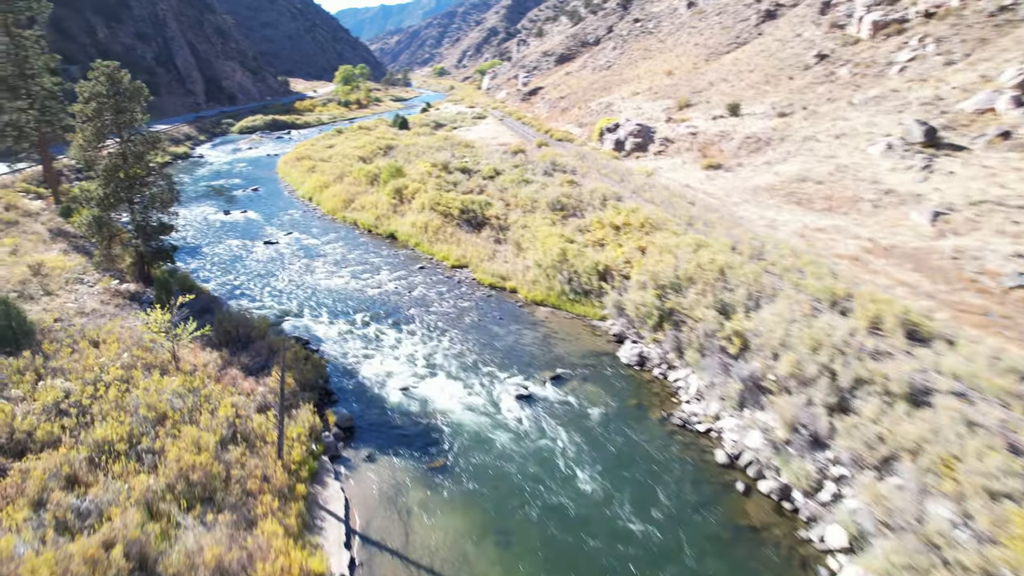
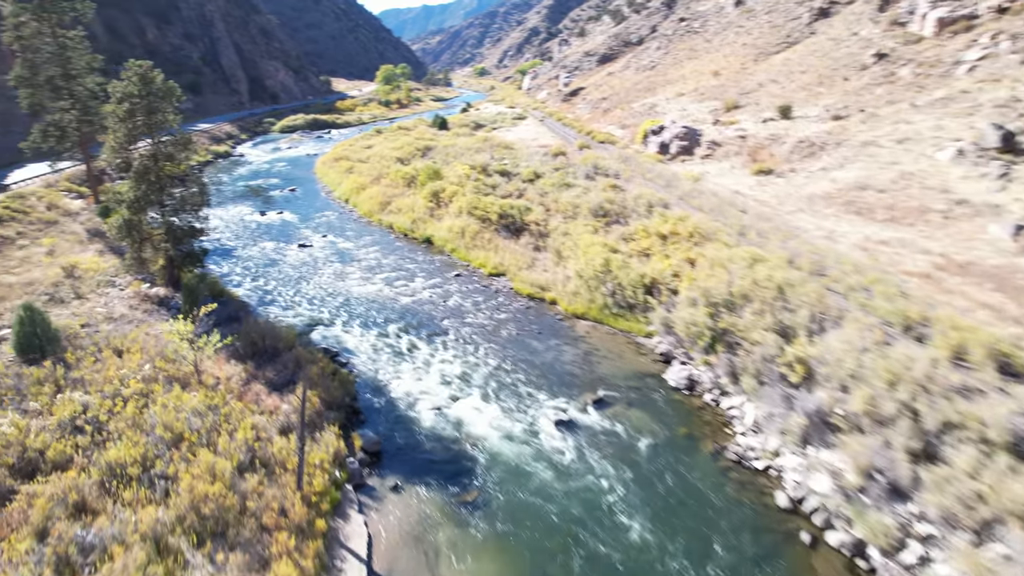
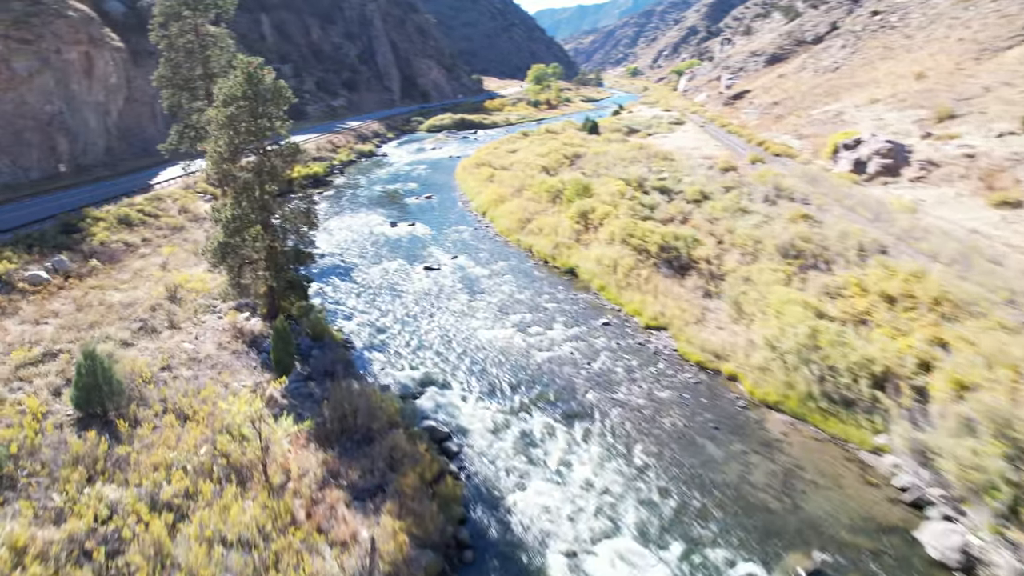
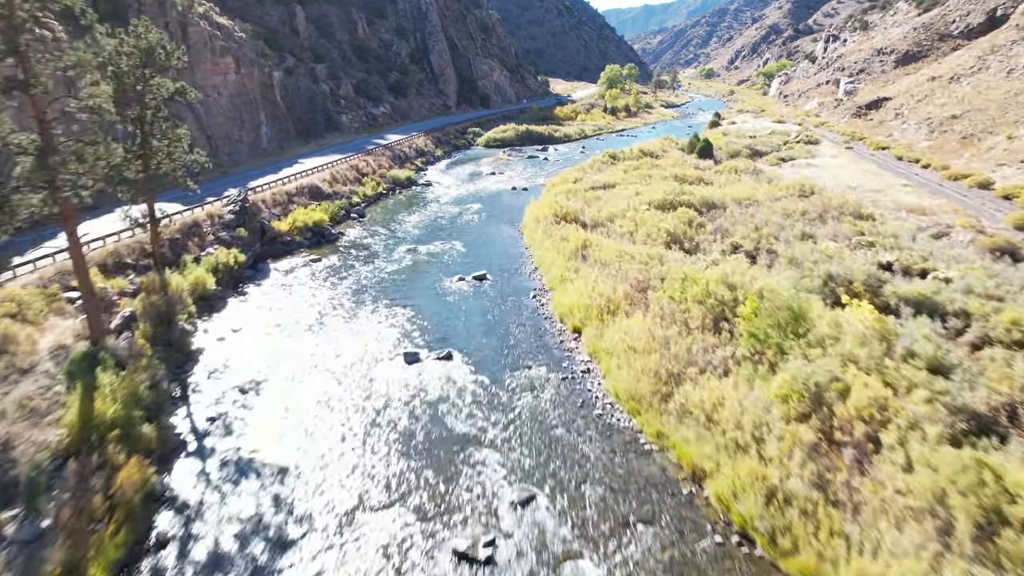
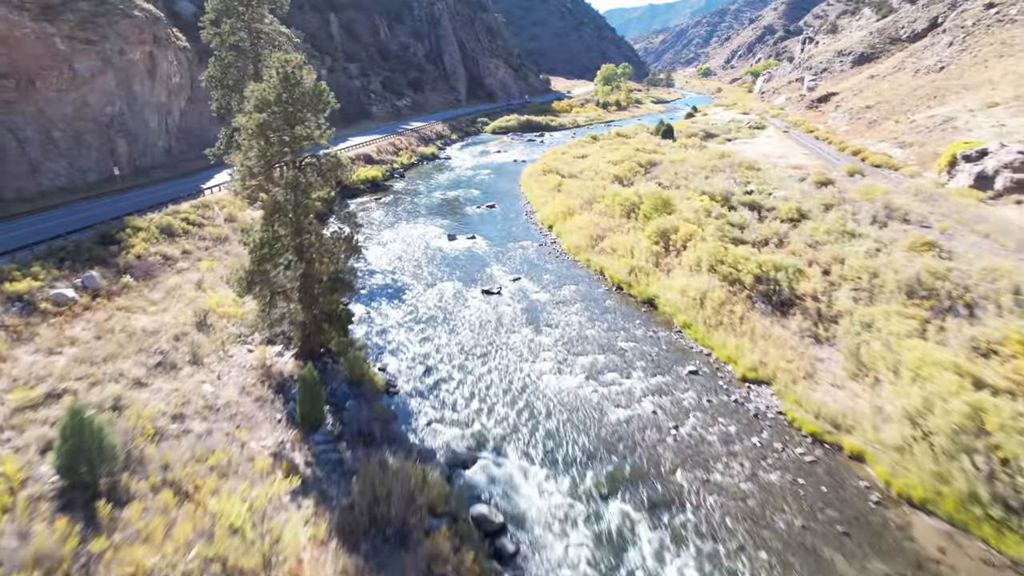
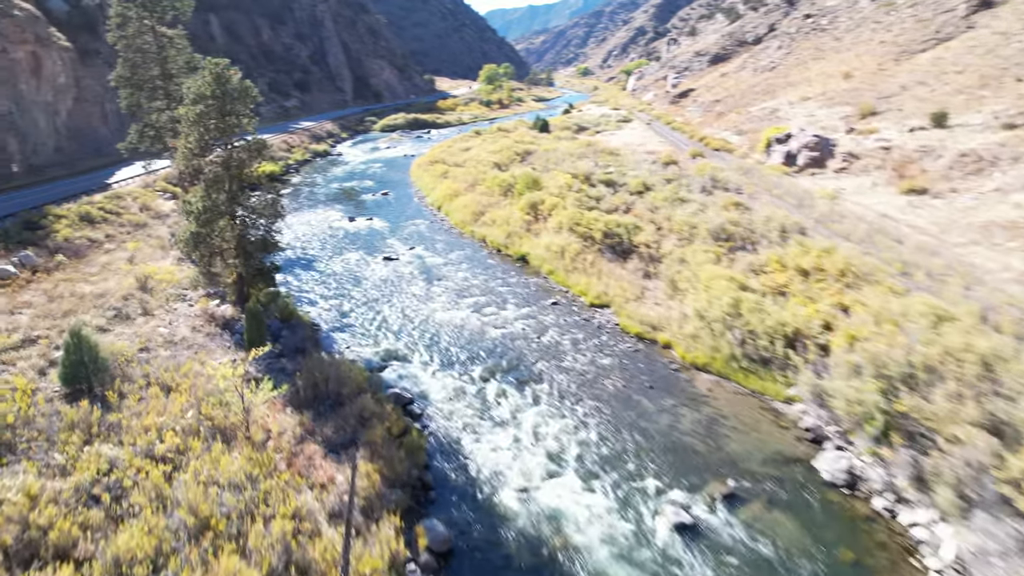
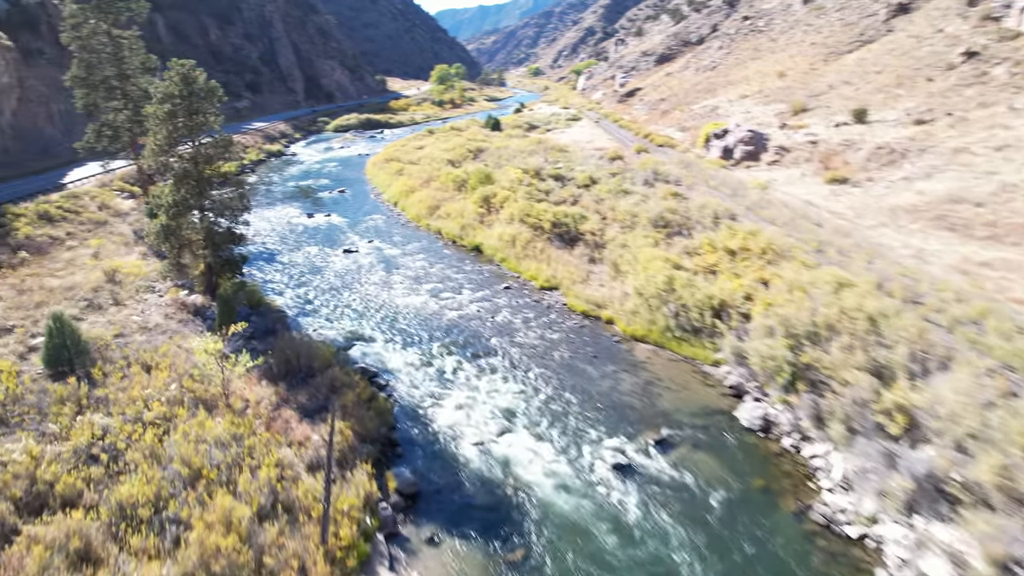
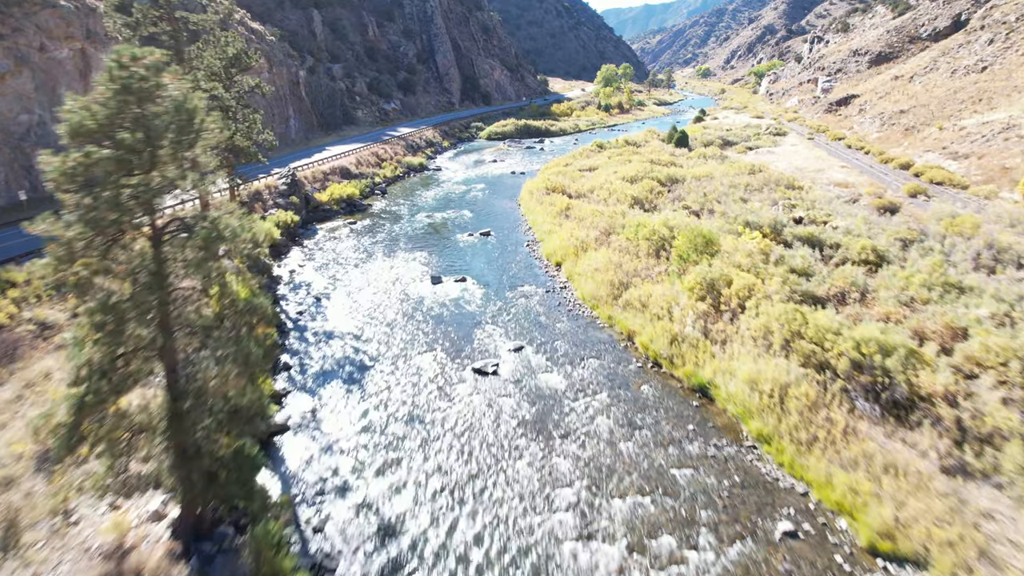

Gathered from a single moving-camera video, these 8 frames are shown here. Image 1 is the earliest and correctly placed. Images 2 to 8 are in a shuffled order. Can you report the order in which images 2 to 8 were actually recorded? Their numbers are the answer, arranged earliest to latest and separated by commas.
2, 7, 6, 3, 5, 8, 4
